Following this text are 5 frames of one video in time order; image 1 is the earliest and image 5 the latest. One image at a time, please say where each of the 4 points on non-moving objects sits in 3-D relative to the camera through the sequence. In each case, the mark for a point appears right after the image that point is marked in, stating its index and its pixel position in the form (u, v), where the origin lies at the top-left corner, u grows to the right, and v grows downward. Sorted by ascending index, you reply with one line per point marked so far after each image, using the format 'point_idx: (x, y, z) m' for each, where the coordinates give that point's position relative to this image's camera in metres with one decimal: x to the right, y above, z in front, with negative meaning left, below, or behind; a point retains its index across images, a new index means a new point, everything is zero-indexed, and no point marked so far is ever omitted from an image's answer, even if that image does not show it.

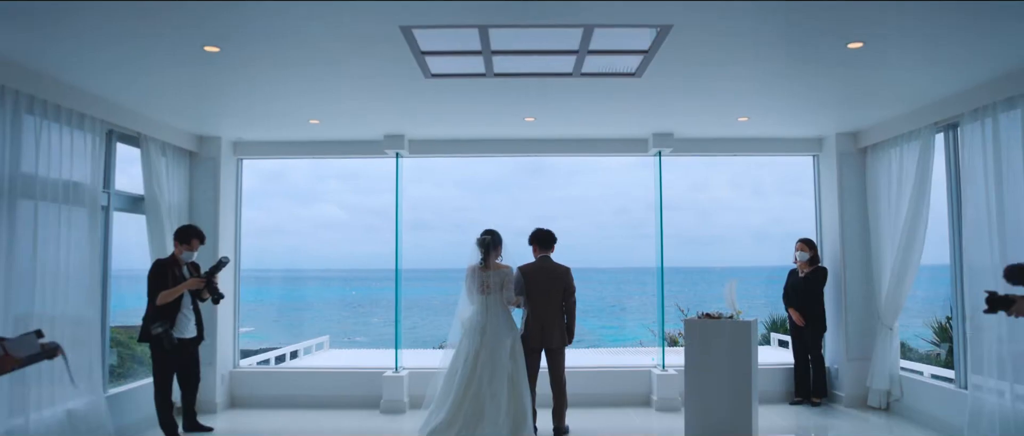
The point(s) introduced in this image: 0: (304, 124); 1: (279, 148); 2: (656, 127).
0: (-1.9, +0.9, +5.7) m
1: (-2.3, +0.7, +6.3) m
2: (+1.3, +0.9, +5.8) m
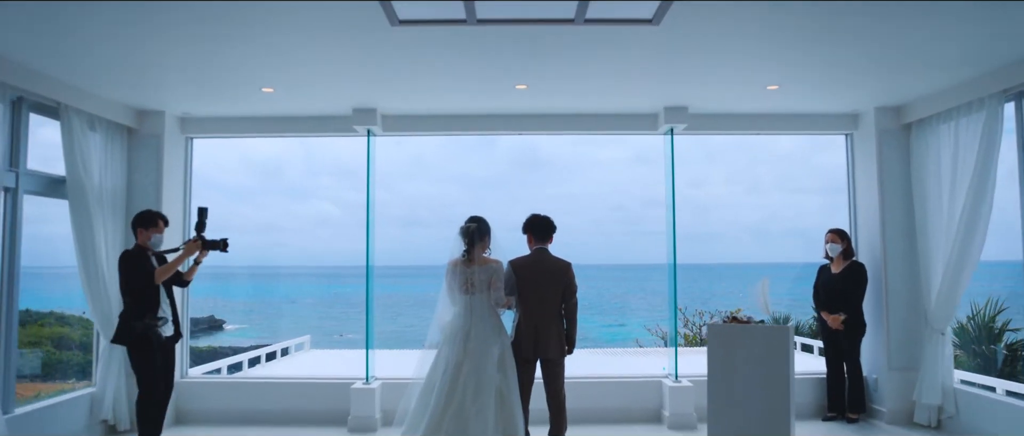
0: (-2.0, +1.0, +4.9) m
1: (-2.4, +0.8, +5.5) m
2: (+1.2, +1.0, +5.1) m
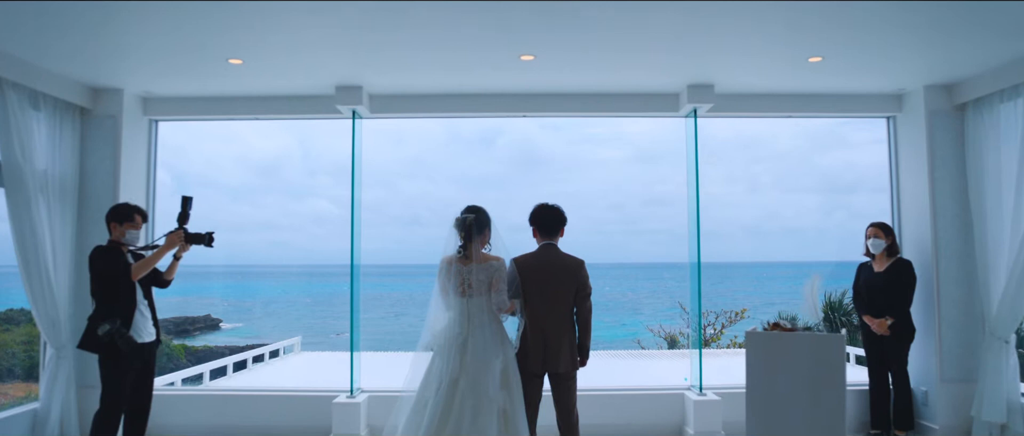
0: (-1.9, +1.0, +4.3) m
1: (-2.4, +0.9, +4.9) m
2: (+1.3, +1.0, +4.5) m
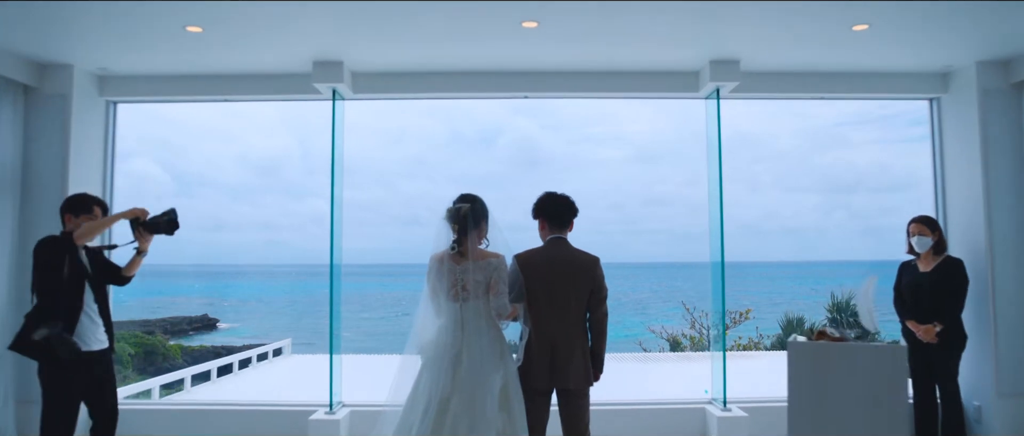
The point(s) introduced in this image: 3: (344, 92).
0: (-1.9, +1.1, +3.8) m
1: (-2.4, +0.9, +4.4) m
2: (+1.3, +1.1, +4.0) m
3: (-1.2, +0.9, +4.4) m
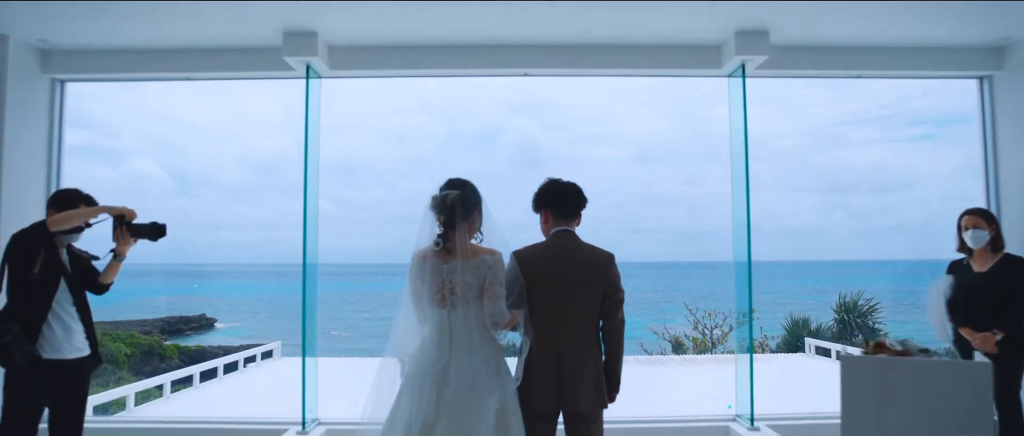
0: (-2.0, +1.1, +3.3) m
1: (-2.4, +0.9, +3.9) m
2: (+1.3, +1.1, +3.5) m
3: (-1.2, +0.9, +4.0) m
